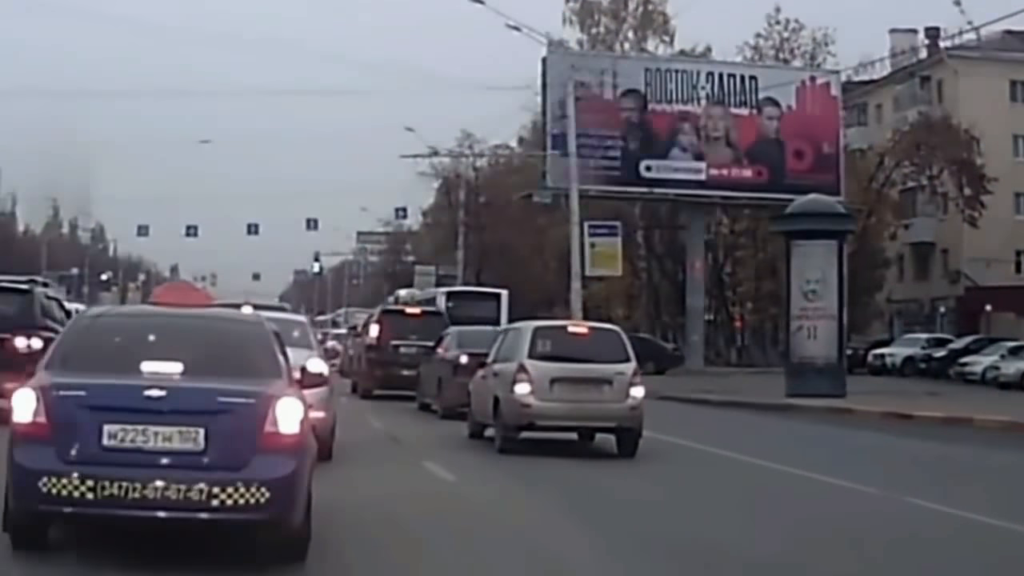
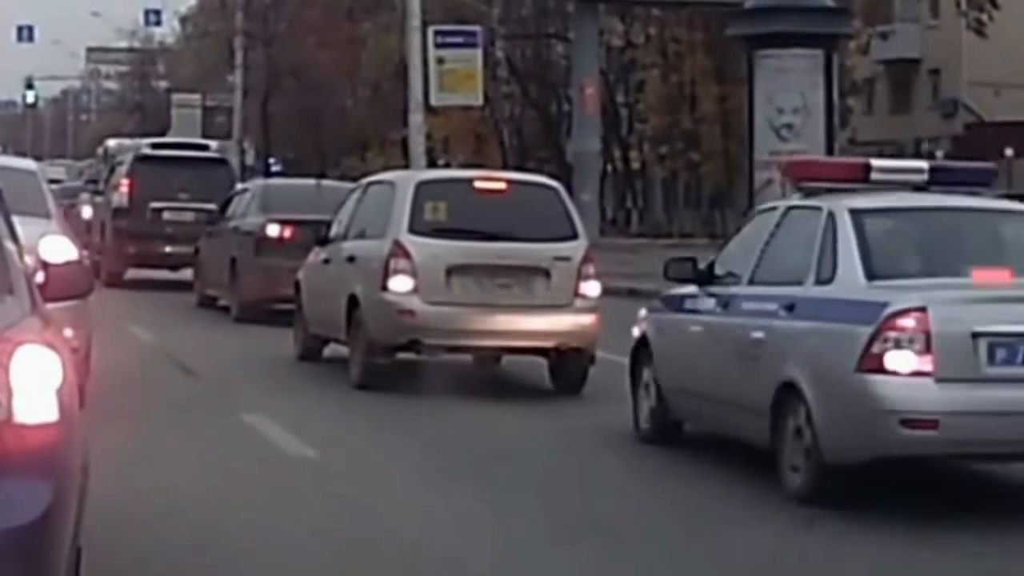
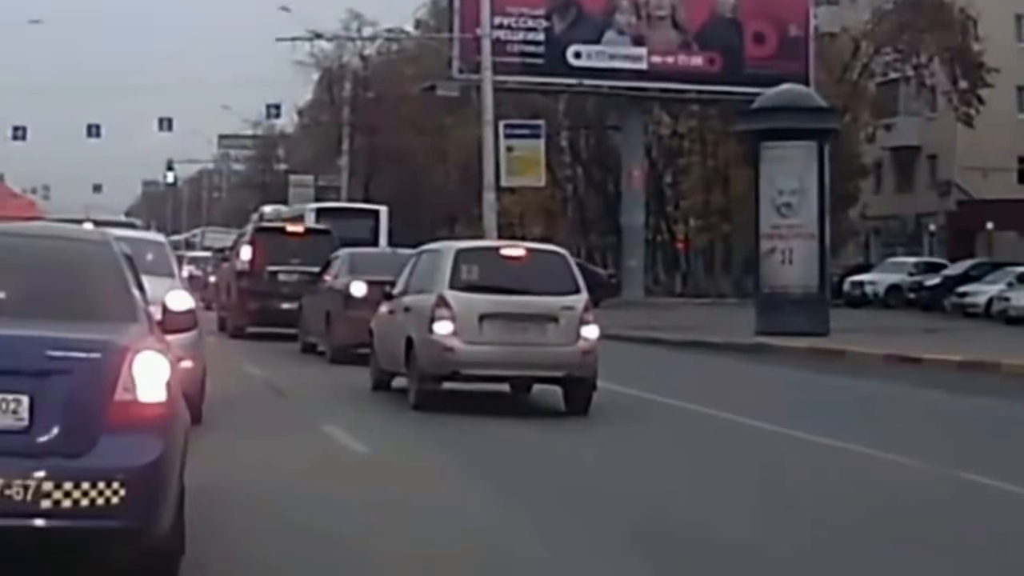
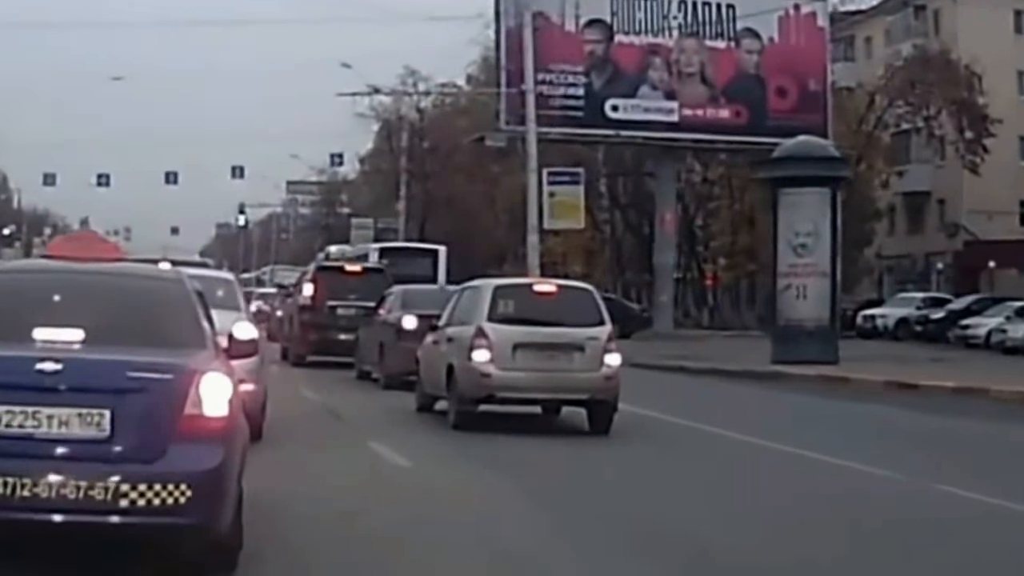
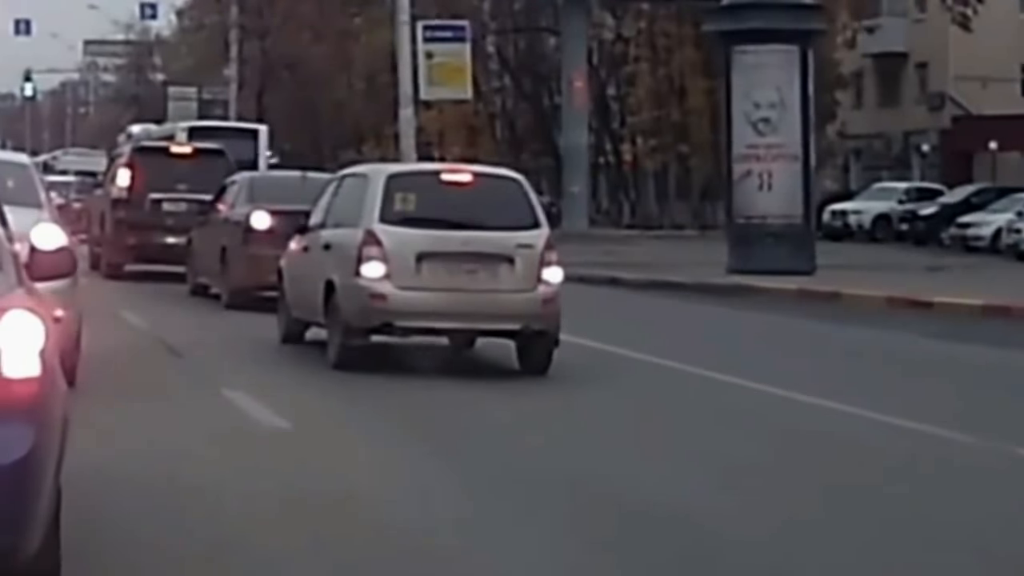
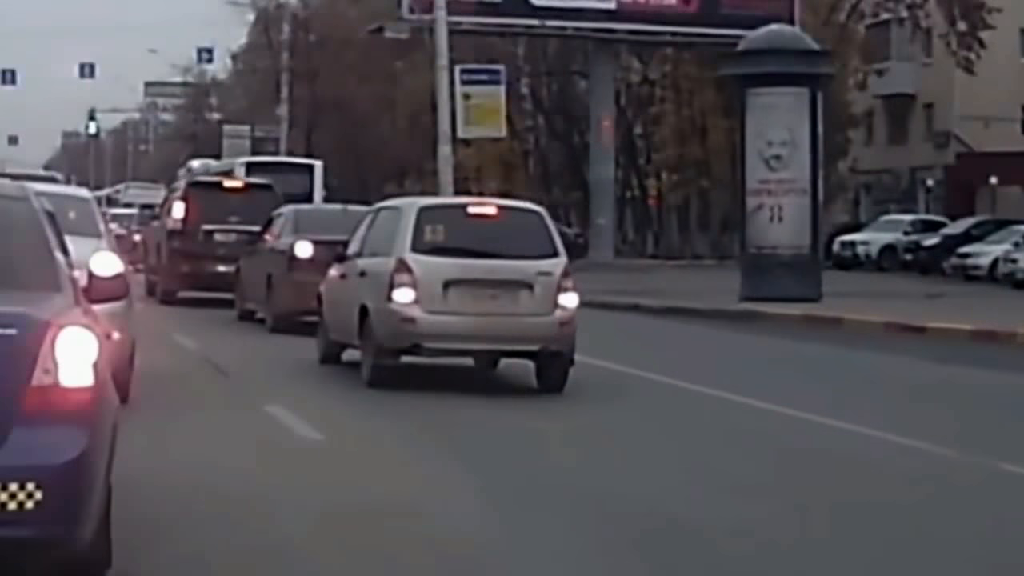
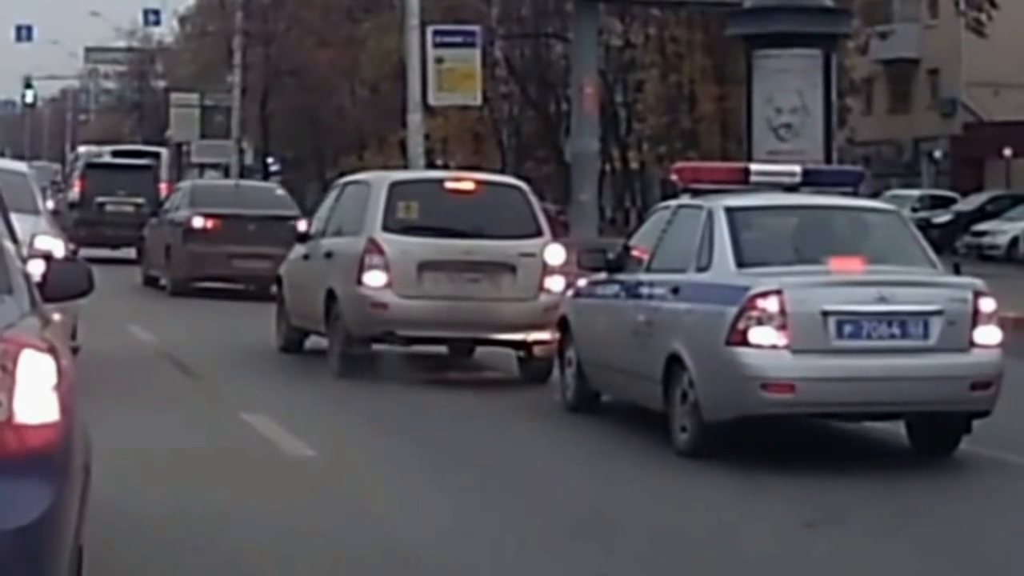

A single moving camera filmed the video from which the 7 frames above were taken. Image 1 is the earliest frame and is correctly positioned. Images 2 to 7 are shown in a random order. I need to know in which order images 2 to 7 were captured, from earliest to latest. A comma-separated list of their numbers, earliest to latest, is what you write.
4, 3, 6, 5, 2, 7
